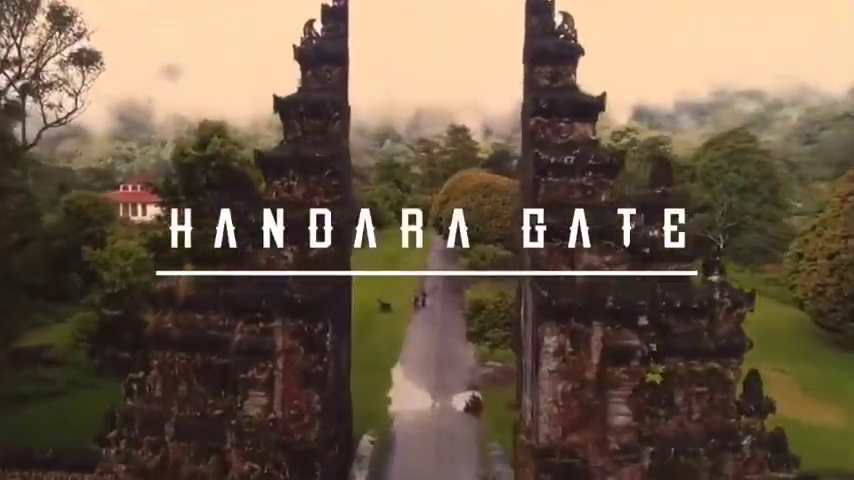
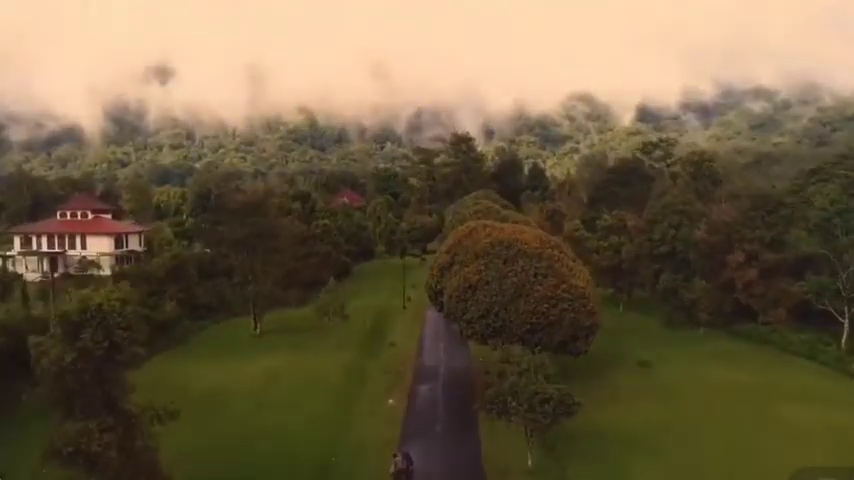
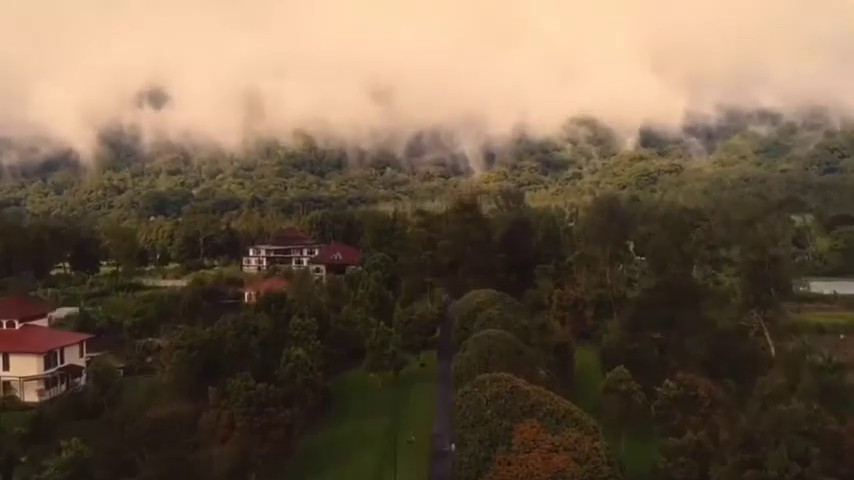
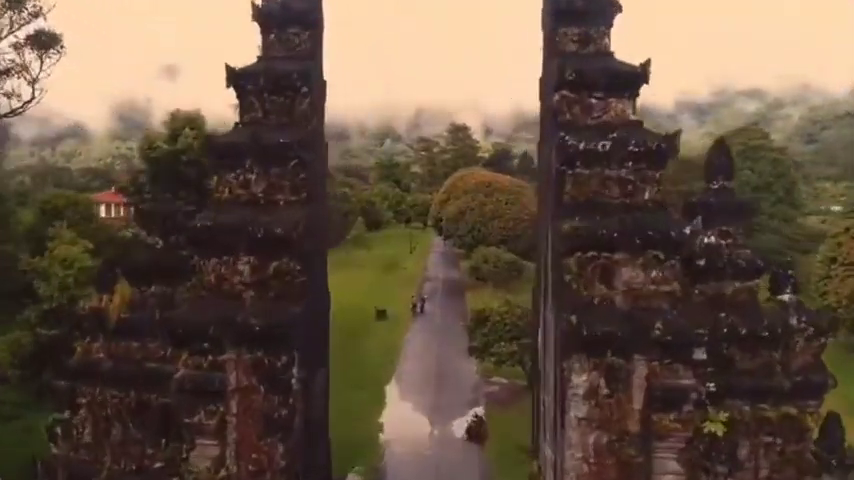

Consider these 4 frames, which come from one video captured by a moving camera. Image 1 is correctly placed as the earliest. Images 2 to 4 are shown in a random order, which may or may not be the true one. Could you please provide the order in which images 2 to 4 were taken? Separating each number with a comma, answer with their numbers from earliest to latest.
4, 2, 3
